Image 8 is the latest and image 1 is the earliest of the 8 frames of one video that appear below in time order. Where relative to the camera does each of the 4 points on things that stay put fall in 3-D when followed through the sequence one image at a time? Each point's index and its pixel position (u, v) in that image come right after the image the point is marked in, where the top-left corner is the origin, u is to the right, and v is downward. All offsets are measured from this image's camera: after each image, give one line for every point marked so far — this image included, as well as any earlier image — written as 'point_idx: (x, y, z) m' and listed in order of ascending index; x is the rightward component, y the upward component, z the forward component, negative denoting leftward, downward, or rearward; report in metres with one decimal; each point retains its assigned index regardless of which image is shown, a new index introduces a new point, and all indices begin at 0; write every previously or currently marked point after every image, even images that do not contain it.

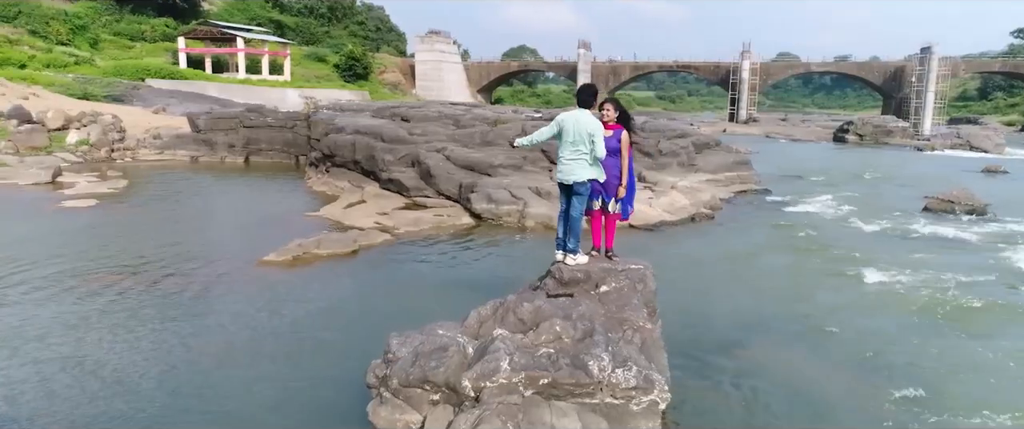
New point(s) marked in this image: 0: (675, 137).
0: (+4.4, +2.0, +19.0) m
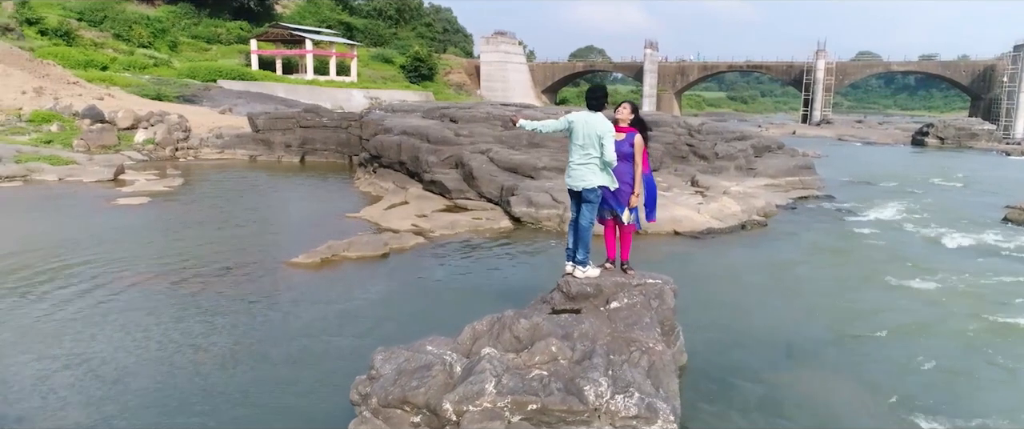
0: (+5.7, +1.9, +18.2) m
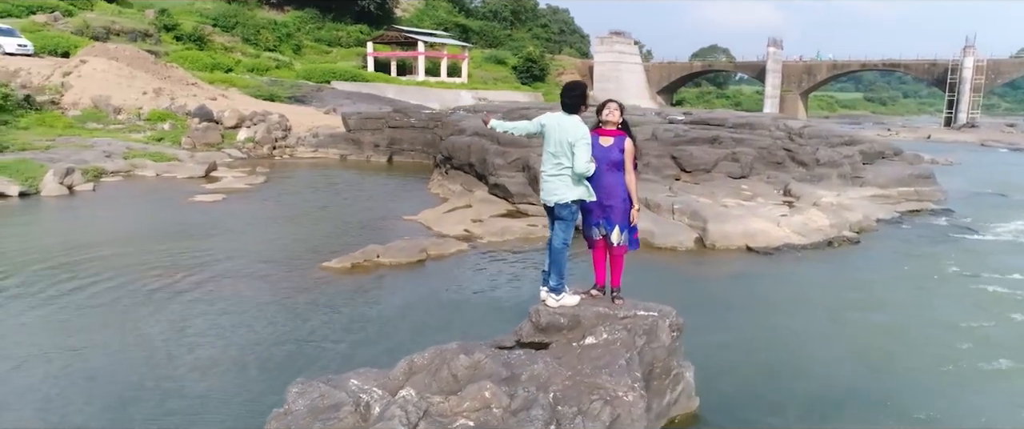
0: (+7.6, +1.6, +16.5) m
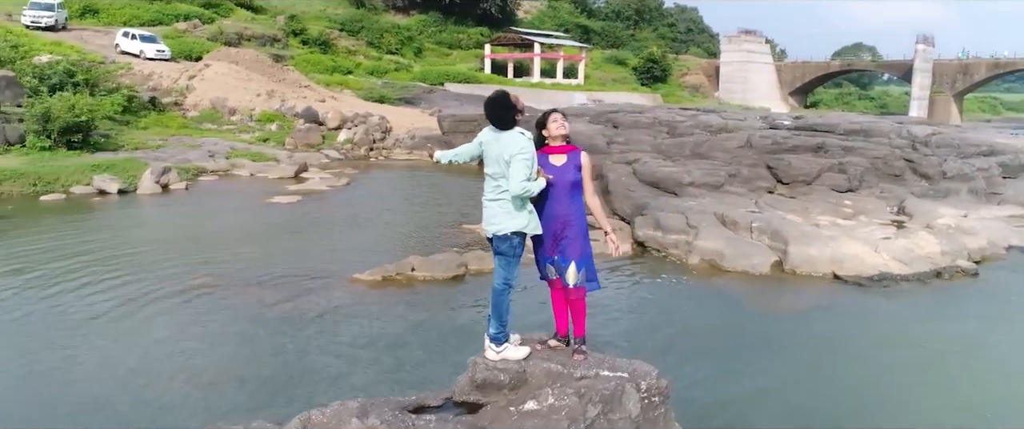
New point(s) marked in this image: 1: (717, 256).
0: (+9.3, +1.2, +14.4) m
1: (+2.6, -0.5, +9.0) m
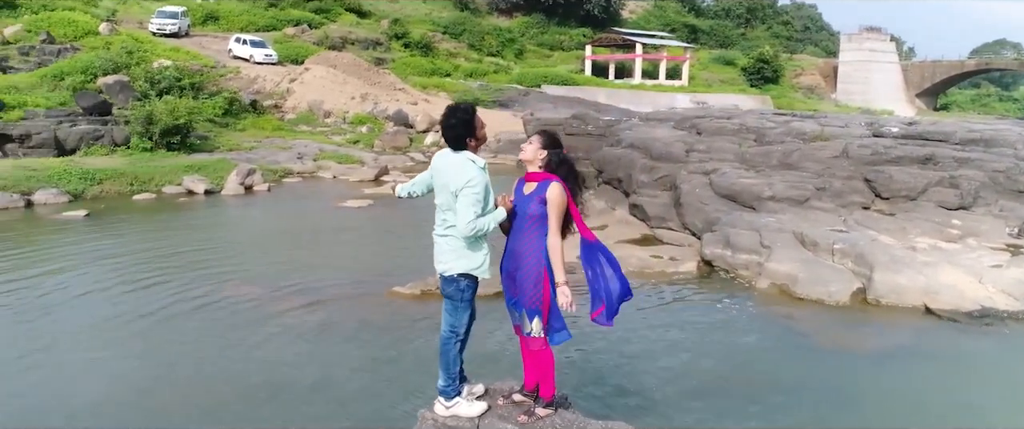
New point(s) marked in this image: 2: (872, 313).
0: (+10.7, +0.8, +12.5) m
1: (+3.1, -0.8, +8.1) m
2: (+3.8, -1.0, +7.5) m
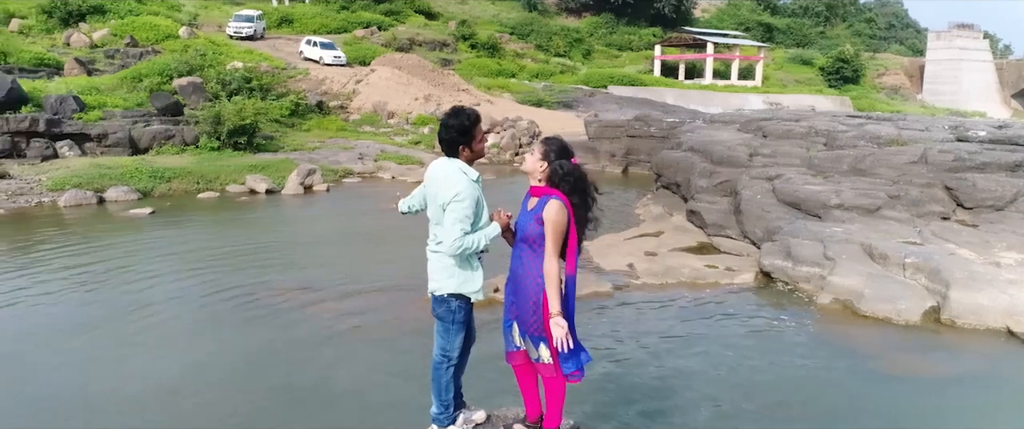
0: (+11.5, +0.5, +11.2) m
1: (+3.6, -0.9, +7.6) m
2: (+4.2, -1.1, +6.9) m
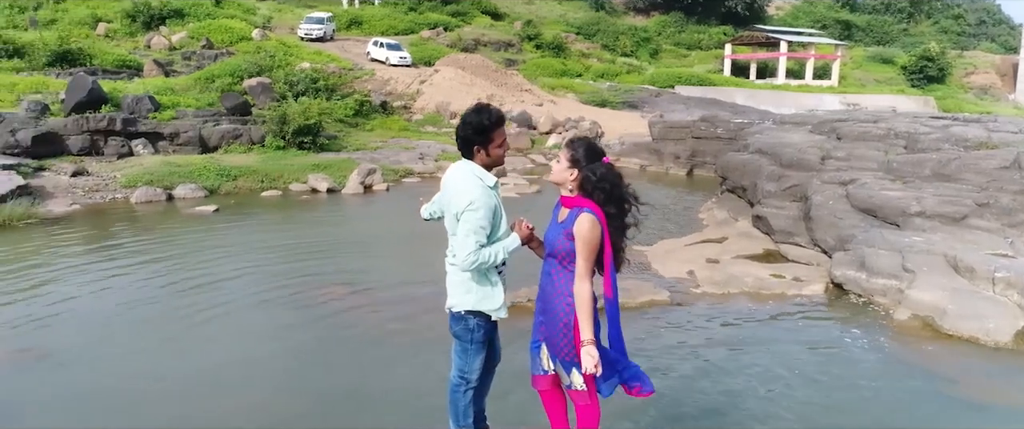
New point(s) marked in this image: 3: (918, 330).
0: (+12.4, +0.3, +9.8) m
1: (+4.1, -1.0, +7.0) m
2: (+4.6, -1.2, +6.3) m
3: (+3.9, -1.1, +7.0) m
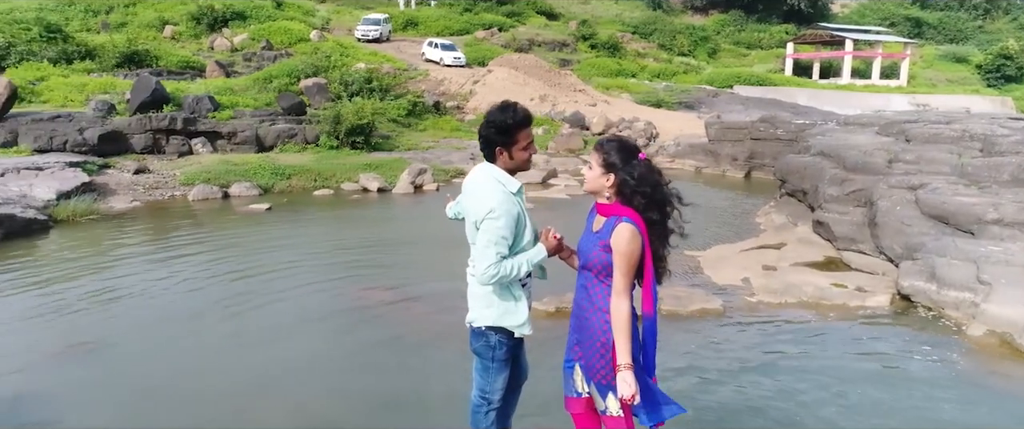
0: (+13.0, +0.1, +8.7) m
1: (+4.5, -1.0, +6.5) m
2: (+5.0, -1.3, +5.7) m
3: (+4.3, -1.2, +6.5) m
